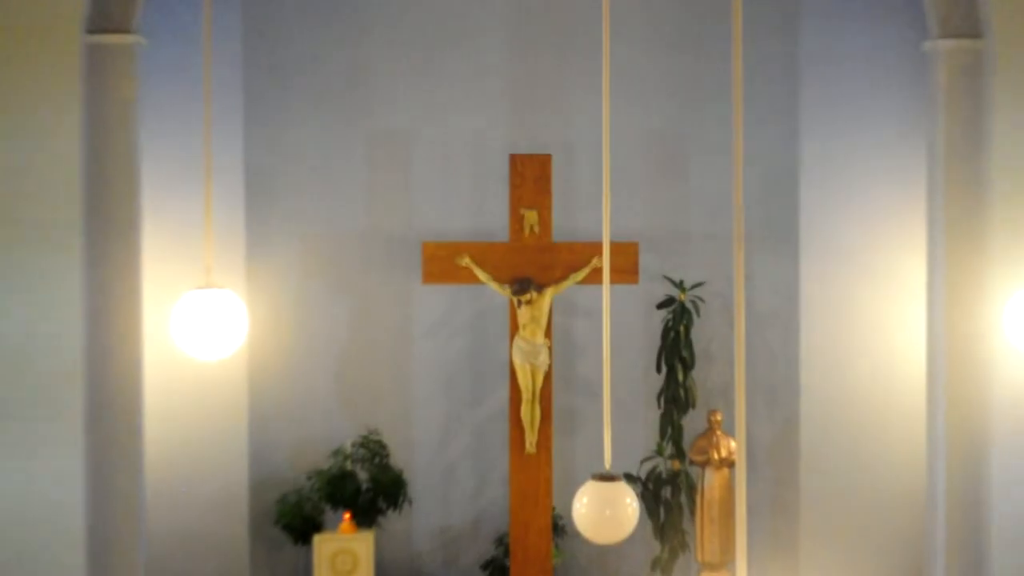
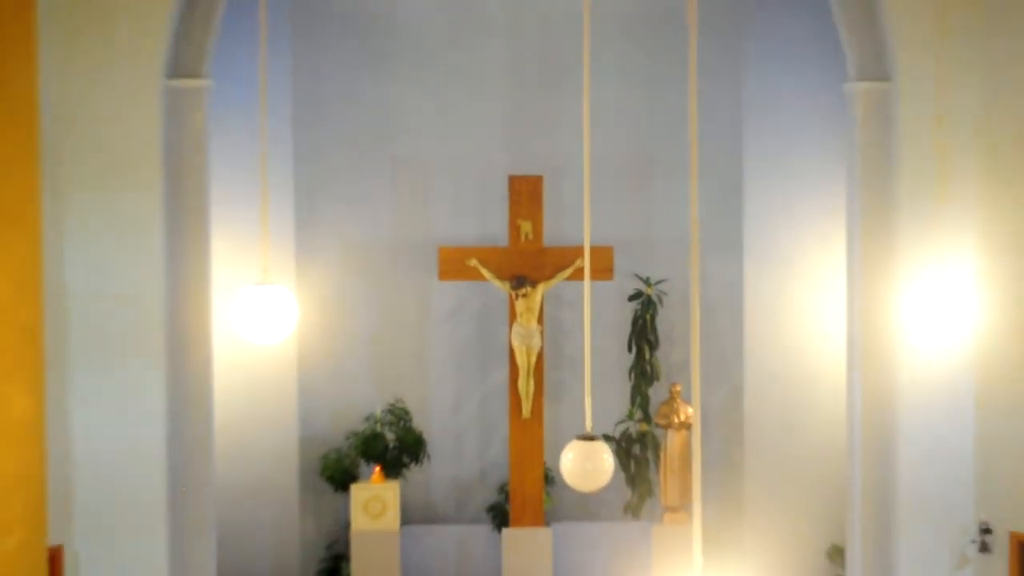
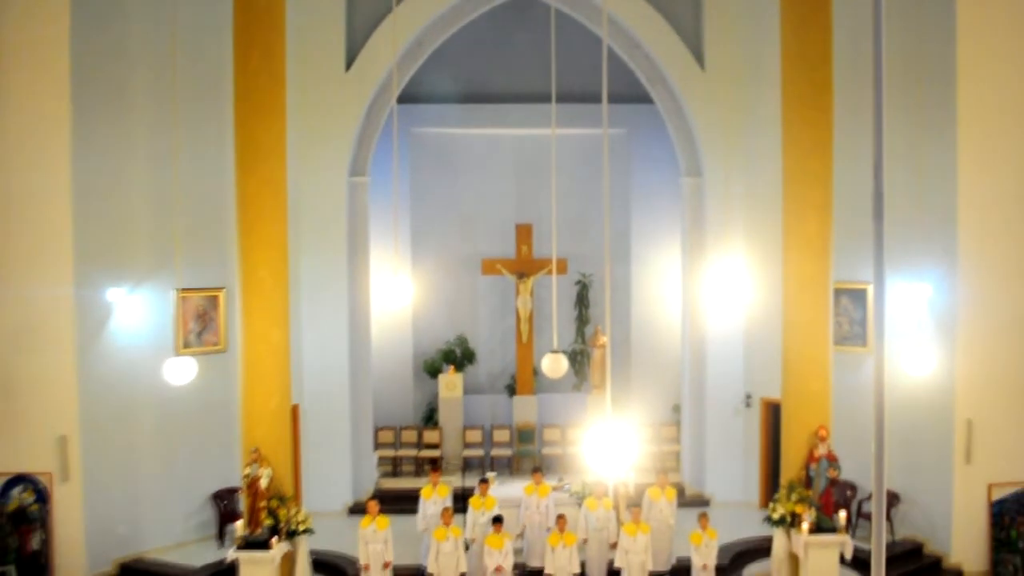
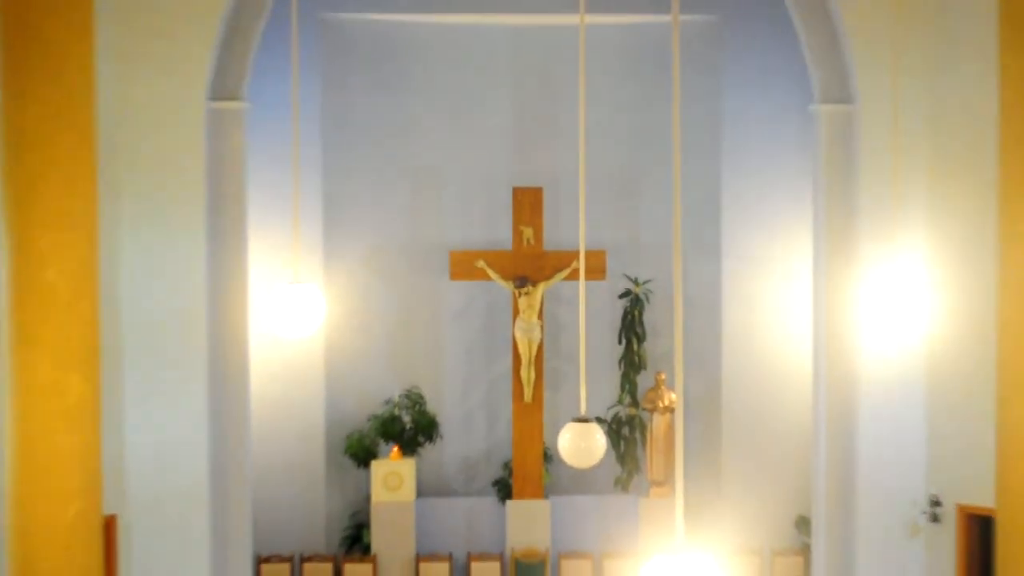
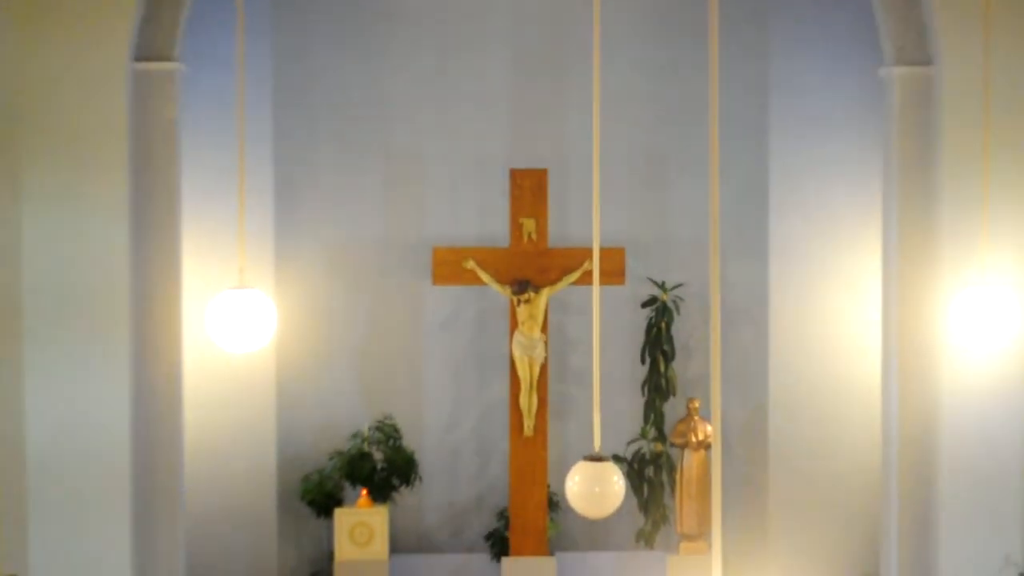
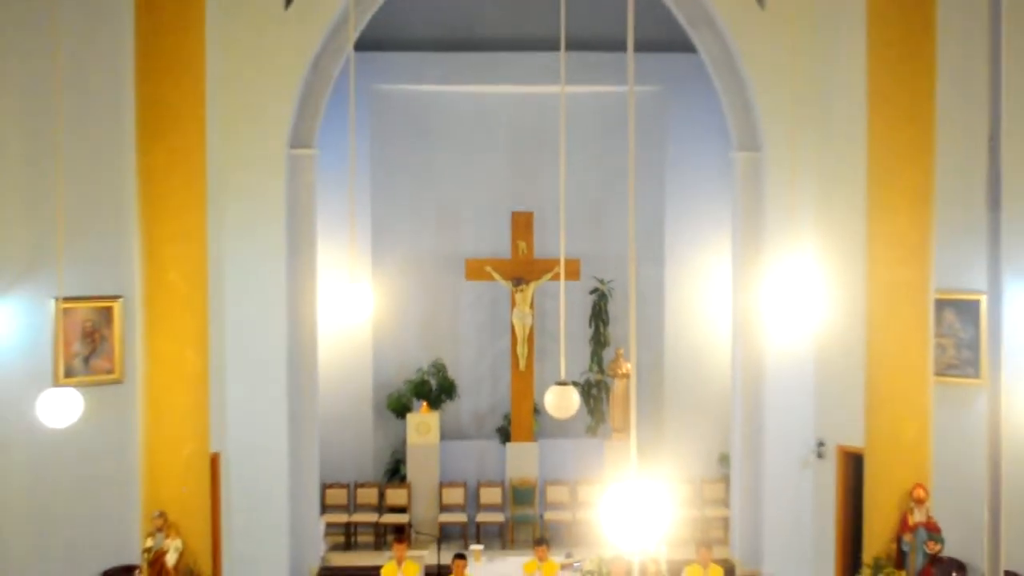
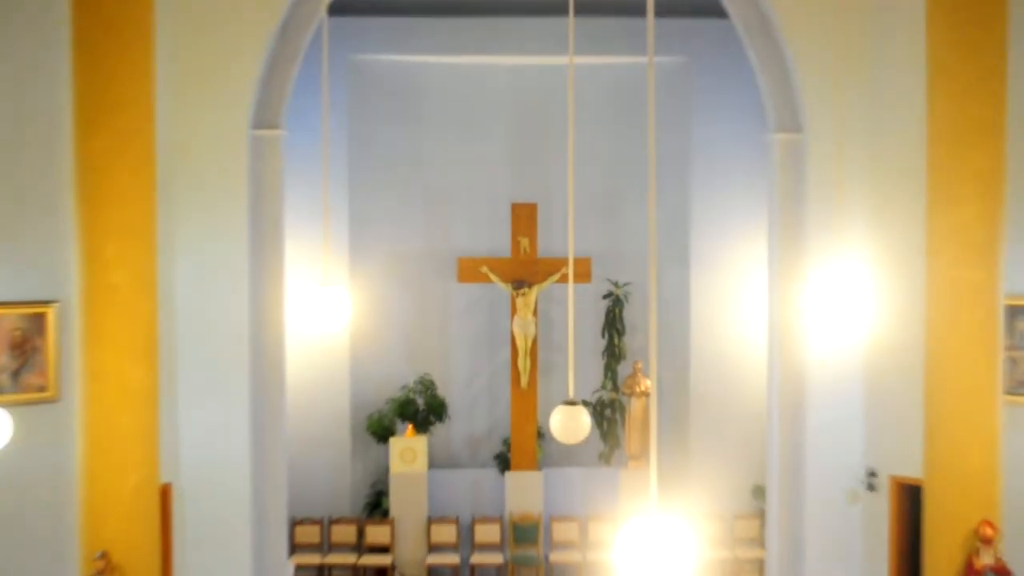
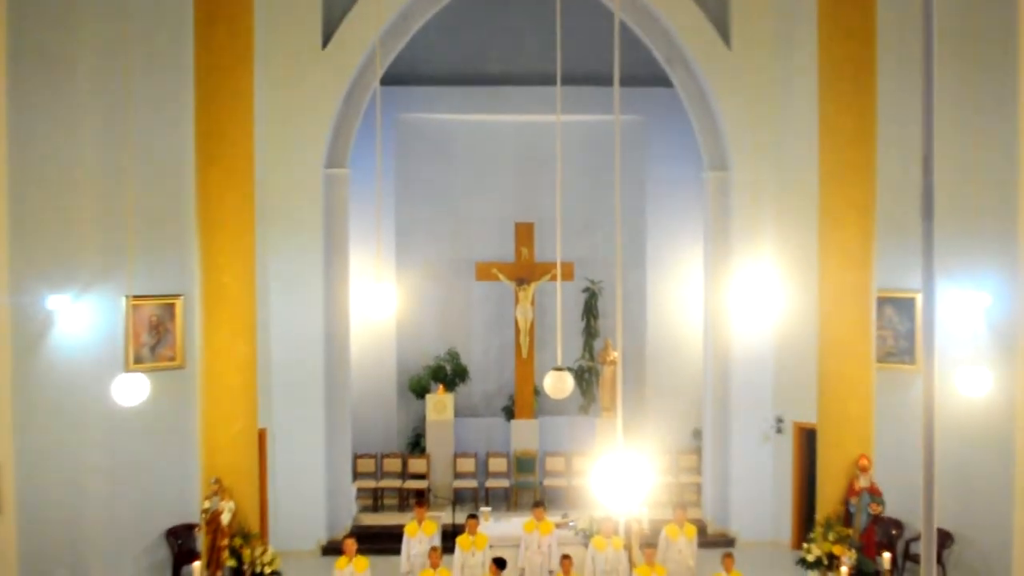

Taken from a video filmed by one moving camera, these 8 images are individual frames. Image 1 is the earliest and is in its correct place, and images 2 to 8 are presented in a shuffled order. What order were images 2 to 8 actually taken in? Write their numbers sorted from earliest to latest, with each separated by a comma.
5, 2, 4, 7, 6, 8, 3
